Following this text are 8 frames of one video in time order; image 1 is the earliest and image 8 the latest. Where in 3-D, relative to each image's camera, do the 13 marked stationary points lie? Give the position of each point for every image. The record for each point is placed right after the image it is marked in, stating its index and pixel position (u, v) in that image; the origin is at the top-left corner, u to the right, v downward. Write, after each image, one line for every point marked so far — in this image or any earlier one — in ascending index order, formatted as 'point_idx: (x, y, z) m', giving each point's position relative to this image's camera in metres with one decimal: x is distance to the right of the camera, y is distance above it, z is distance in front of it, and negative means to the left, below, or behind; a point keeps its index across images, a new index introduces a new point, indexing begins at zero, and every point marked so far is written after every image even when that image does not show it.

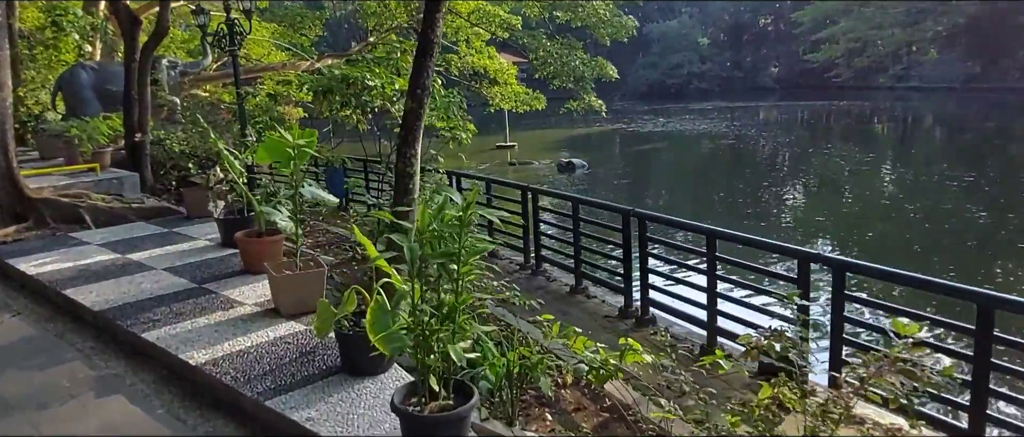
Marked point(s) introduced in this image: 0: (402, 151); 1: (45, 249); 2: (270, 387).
0: (-0.7, +0.4, +4.4) m
1: (-3.2, -0.2, +4.6) m
2: (-0.9, -0.6, +2.5) m
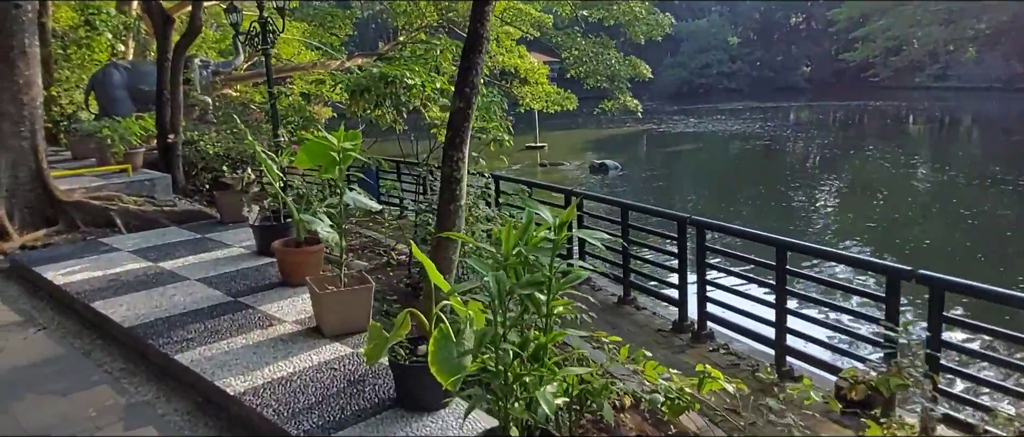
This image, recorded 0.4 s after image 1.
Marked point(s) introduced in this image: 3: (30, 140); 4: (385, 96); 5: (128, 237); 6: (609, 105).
0: (-0.4, +0.4, +4.1) m
1: (-2.8, -0.2, +4.4) m
2: (-0.6, -0.7, +2.2) m
3: (-4.0, +0.6, +5.6) m
4: (-1.1, +1.1, +6.1) m
5: (-2.8, -0.1, +4.9) m
6: (+1.6, +1.8, +10.8) m
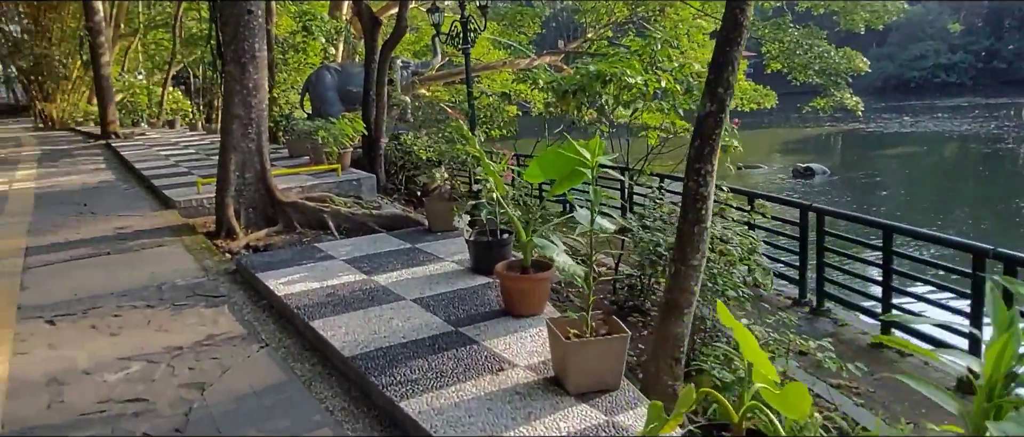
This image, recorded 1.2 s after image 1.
0: (+0.9, +0.3, +3.4) m
1: (-1.4, -0.3, +4.3) m
2: (+0.2, -0.8, +1.7) m
3: (-2.2, +0.7, +5.8) m
4: (+0.7, +1.0, +5.5) m
5: (-1.2, -0.2, +4.8) m
6: (+4.5, +1.6, +9.4) m
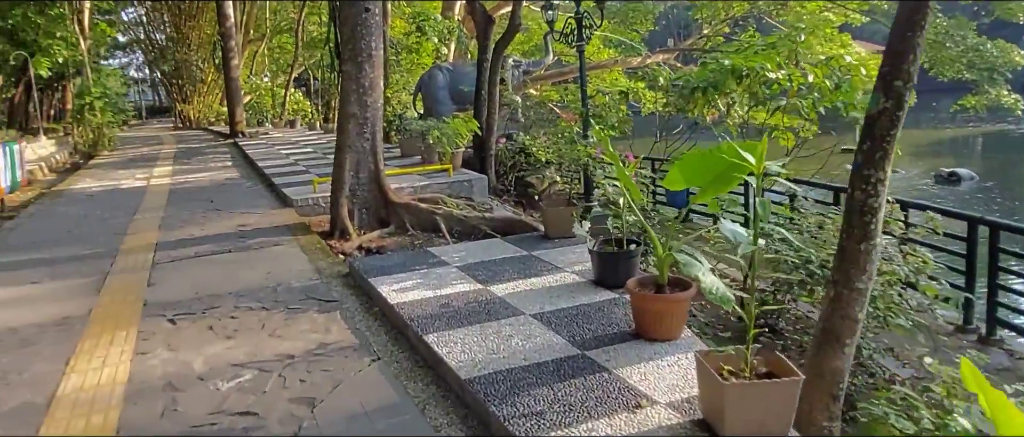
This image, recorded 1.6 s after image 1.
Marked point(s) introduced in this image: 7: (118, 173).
0: (+1.5, +0.2, +2.9) m
1: (-0.6, -0.3, +4.1) m
2: (+0.5, -0.8, +1.3) m
3: (-1.2, +0.6, +5.7) m
4: (+1.7, +0.9, +5.0) m
5: (-0.4, -0.2, +4.6) m
6: (+6.0, +1.4, +8.3) m
7: (-6.2, +0.7, +10.6) m
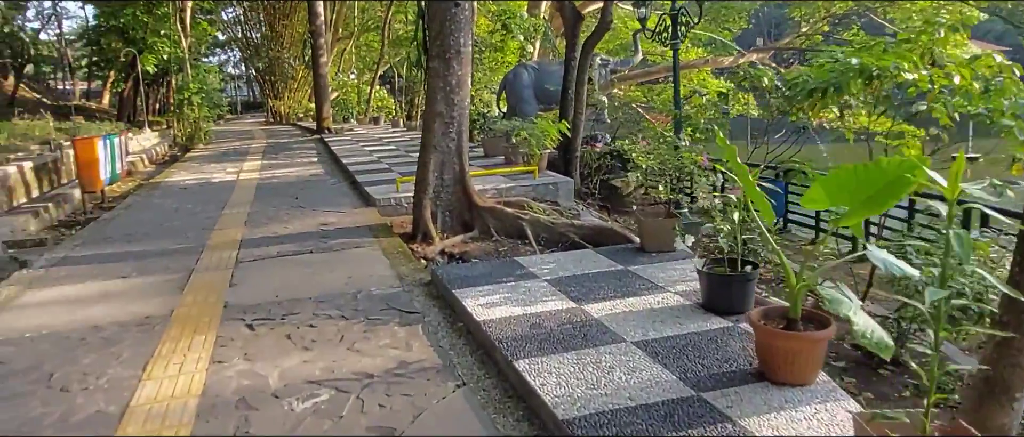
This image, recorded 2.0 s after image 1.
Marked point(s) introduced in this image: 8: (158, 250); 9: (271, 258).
0: (+1.9, +0.1, +2.4) m
1: (-0.1, -0.3, +3.9) m
2: (+0.7, -0.9, +0.9) m
3: (-0.4, +0.6, +5.5) m
4: (+2.3, +0.8, +4.5) m
5: (+0.2, -0.2, +4.3) m
6: (+7.0, +1.2, +7.2) m
7: (-4.8, +0.8, +10.9) m
8: (-2.7, -0.2, +5.2) m
9: (-1.7, -0.3, +4.8) m
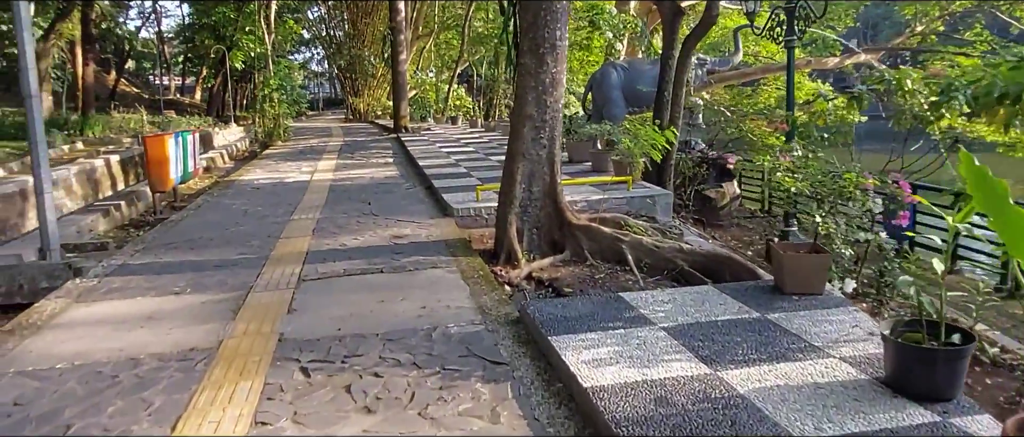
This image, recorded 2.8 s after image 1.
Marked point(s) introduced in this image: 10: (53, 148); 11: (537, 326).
0: (+2.3, -0.1, +1.5) m
1: (+0.4, -0.5, +3.2) m
2: (+0.9, -1.1, +0.2) m
3: (+0.3, +0.5, +4.8) m
4: (+2.9, +0.6, +3.5) m
5: (+0.8, -0.4, +3.5) m
6: (+7.8, +0.8, +5.8) m
7: (-3.5, +0.9, +10.7) m
8: (-2.1, -0.3, +4.8) m
9: (-1.1, -0.4, +4.3) m
10: (-10.3, +1.6, +15.3) m
11: (+0.1, -0.5, +3.2) m
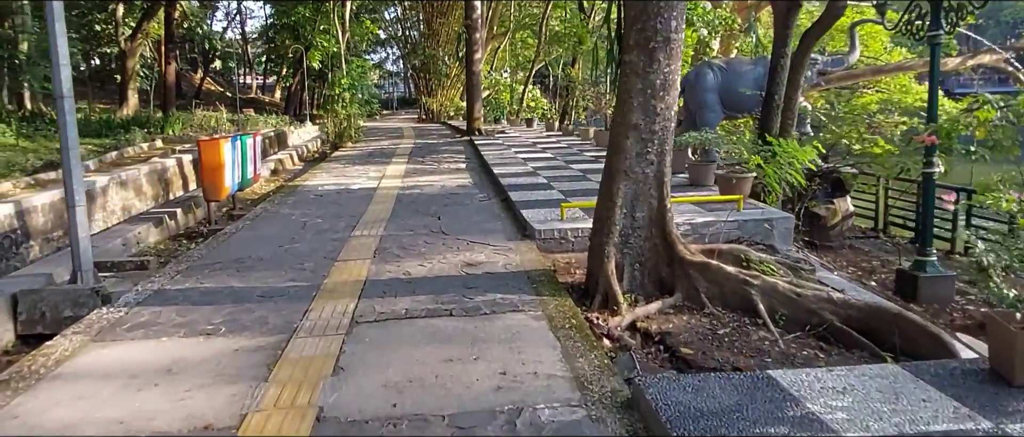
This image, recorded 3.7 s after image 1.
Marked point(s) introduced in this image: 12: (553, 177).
0: (+2.5, -0.4, +0.4) m
1: (+0.8, -0.7, +2.3) m
2: (+0.9, -1.3, -0.8) m
3: (+0.8, +0.3, +3.9) m
4: (+3.3, +0.4, +2.4) m
5: (+1.2, -0.6, +2.6) m
6: (+8.5, +0.4, +4.1) m
7: (-2.3, +0.7, +10.1) m
8: (-1.5, -0.4, +4.1) m
9: (-0.6, -0.5, +3.5) m
10: (-8.6, +1.6, +15.4) m
11: (+0.5, -0.7, +2.3) m
12: (+0.5, +0.5, +8.0) m
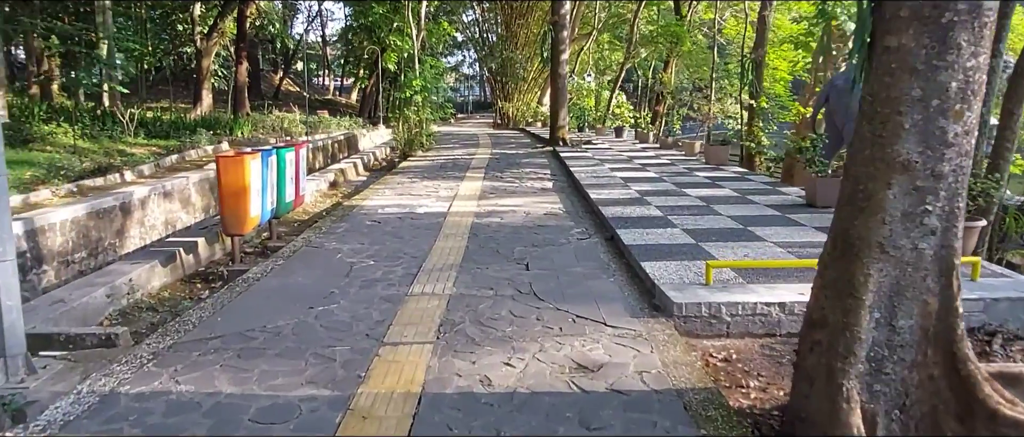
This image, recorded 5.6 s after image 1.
0: (+2.6, -0.7, -1.5) m
1: (+1.1, -1.0, +0.5) m
2: (+0.9, -1.6, -2.5) m
3: (+1.4, -0.1, +2.1) m
4: (+3.7, -0.1, +0.4) m
5: (+1.5, -0.9, +0.8) m
6: (+9.0, -0.2, +1.6) m
7: (-1.1, +0.4, +8.7) m
8: (-1.0, -0.7, +2.6) m
9: (-0.1, -0.8, +1.9) m
10: (-6.8, +1.5, +14.5) m
11: (+0.8, -1.0, +0.6) m
12: (+1.4, +0.1, +6.3) m
